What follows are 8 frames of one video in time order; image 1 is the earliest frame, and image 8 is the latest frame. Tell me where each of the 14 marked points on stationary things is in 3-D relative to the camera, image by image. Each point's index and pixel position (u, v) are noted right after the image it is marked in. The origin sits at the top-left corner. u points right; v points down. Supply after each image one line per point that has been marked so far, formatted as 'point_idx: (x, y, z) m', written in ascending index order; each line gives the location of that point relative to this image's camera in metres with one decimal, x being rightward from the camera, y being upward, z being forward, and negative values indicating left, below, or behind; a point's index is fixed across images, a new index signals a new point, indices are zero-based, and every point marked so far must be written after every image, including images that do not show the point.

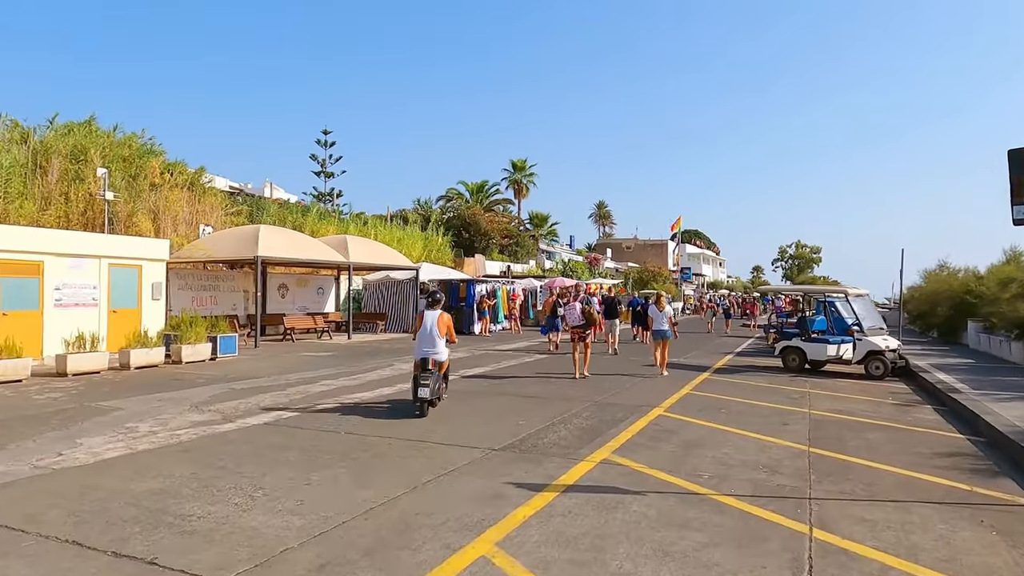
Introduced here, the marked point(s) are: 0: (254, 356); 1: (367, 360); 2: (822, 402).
0: (-6.5, -1.8, +17.9) m
1: (-3.7, -1.8, +18.1) m
2: (+4.9, -1.8, +11.2) m
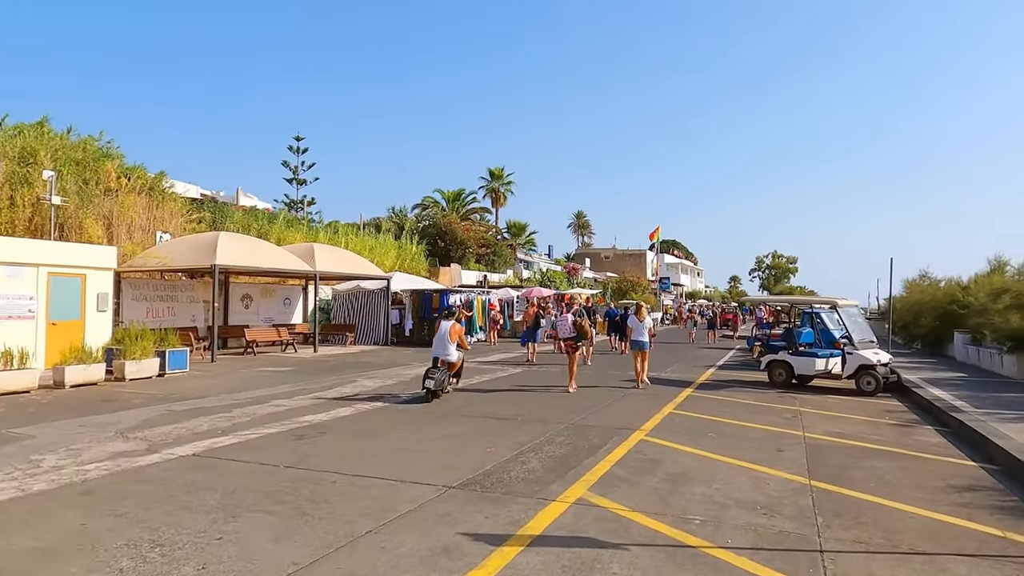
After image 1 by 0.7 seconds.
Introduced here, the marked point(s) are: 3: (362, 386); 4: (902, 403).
0: (-7.2, -2.0, +16.7) m
1: (-4.4, -2.1, +17.0) m
2: (+4.4, -2.0, +10.3) m
3: (-3.1, -2.0, +14.8) m
4: (+6.9, -2.0, +12.6) m
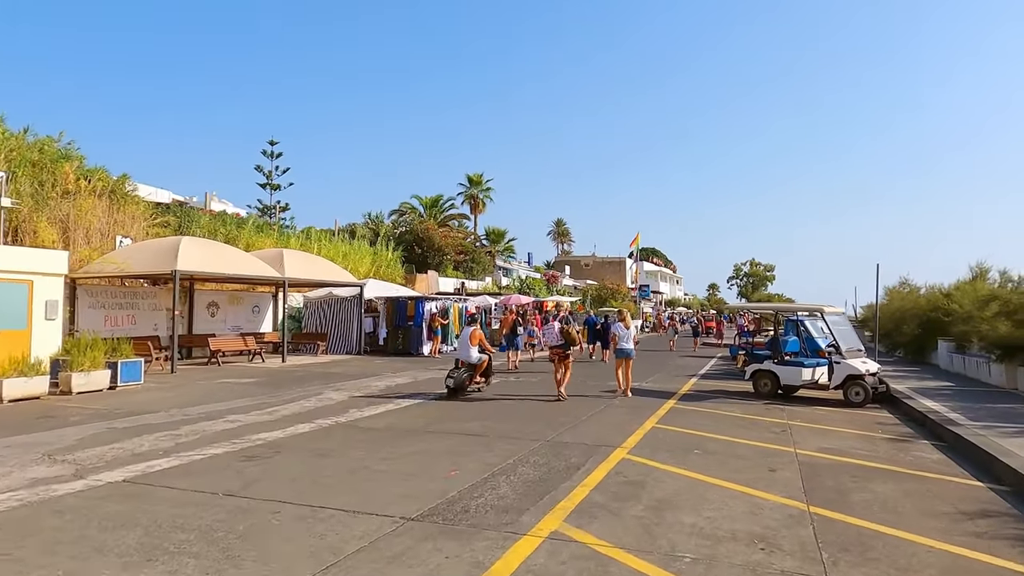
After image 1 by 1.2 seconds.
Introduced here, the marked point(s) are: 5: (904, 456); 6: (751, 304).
0: (-7.8, -2.2, +15.8) m
1: (-5.0, -2.2, +16.1) m
2: (+4.0, -2.1, +9.7) m
3: (-3.6, -2.2, +14.0) m
4: (+6.5, -2.2, +12.0) m
5: (+4.8, -2.1, +8.7) m
6: (+5.2, -0.4, +15.5) m
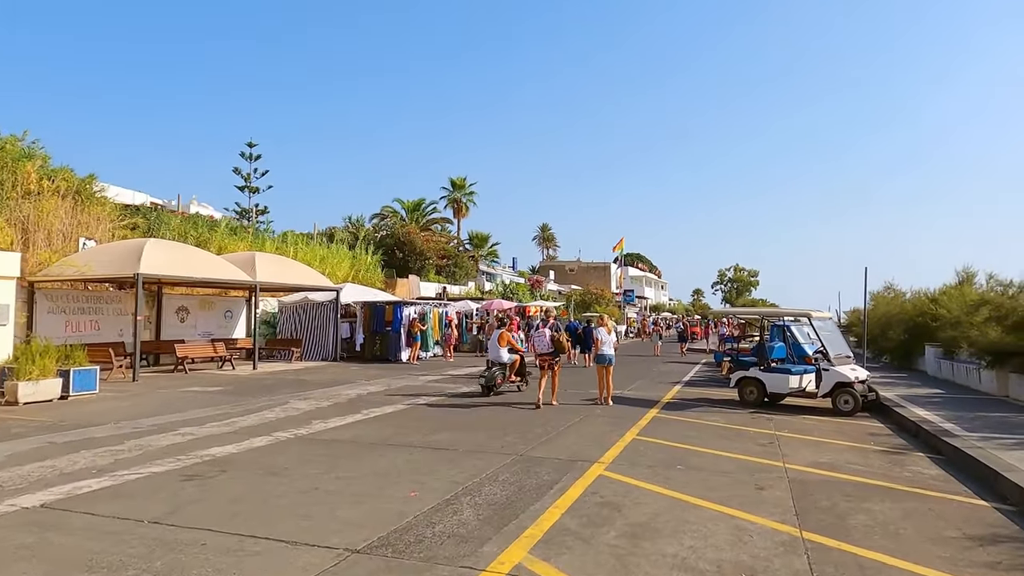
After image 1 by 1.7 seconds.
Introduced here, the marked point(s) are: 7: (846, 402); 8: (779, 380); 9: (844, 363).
0: (-8.3, -2.2, +15.0) m
1: (-5.5, -2.3, +15.4) m
2: (+3.7, -2.1, +9.1) m
3: (-4.1, -2.3, +13.2) m
4: (+6.1, -2.2, +11.5) m
5: (+4.4, -2.1, +8.1) m
6: (+4.7, -0.4, +14.9) m
7: (+6.0, -2.0, +12.8) m
8: (+5.0, -1.7, +13.4) m
9: (+6.2, -1.4, +13.3) m
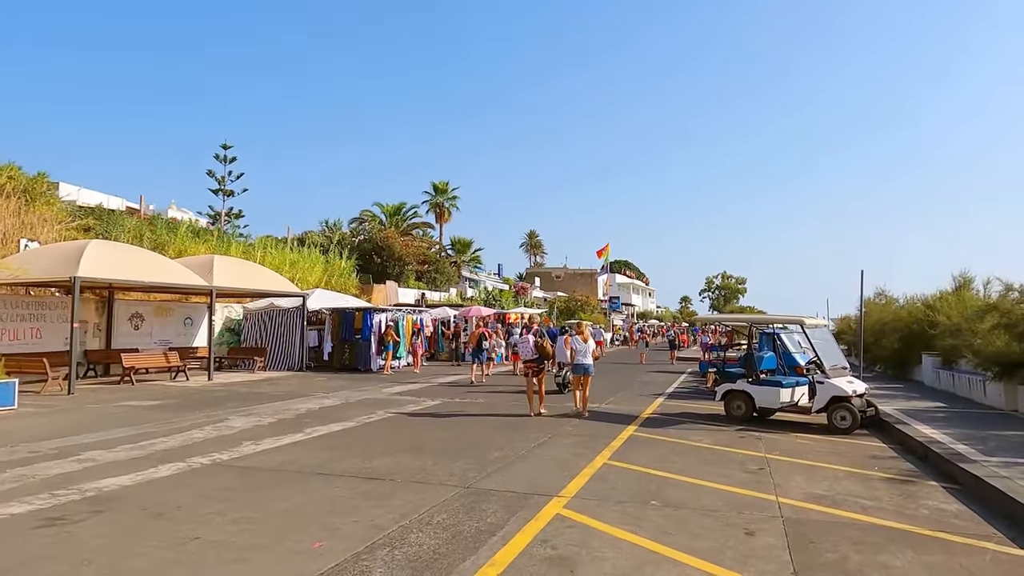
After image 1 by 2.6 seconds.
0: (-8.9, -2.3, +13.5) m
1: (-6.1, -2.4, +14.0) m
2: (+3.1, -2.1, +7.9) m
3: (-4.7, -2.3, +11.9) m
4: (+5.4, -2.3, +10.3) m
5: (+3.9, -2.1, +6.9) m
6: (+4.1, -0.5, +13.7) m
7: (+5.4, -2.1, +11.6) m
8: (+4.4, -1.8, +12.1) m
9: (+5.6, -1.5, +12.1) m
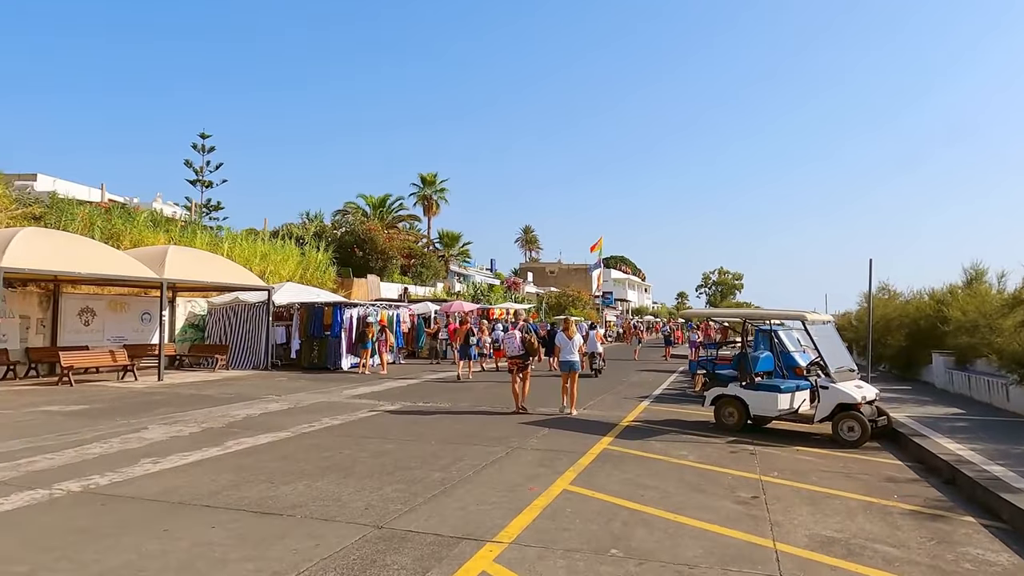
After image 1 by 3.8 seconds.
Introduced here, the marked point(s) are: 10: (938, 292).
0: (-9.5, -2.2, +11.9) m
1: (-6.8, -2.3, +12.4) m
2: (+2.5, -2.0, +6.3) m
3: (-5.3, -2.2, +10.3) m
4: (+4.8, -2.1, +8.7) m
5: (+3.3, -2.0, +5.3) m
6: (+3.4, -0.4, +12.1) m
7: (+4.8, -2.0, +10.0) m
8: (+3.8, -1.7, +10.5) m
9: (+5.0, -1.3, +10.5) m
10: (+11.7, -0.1, +19.4) m
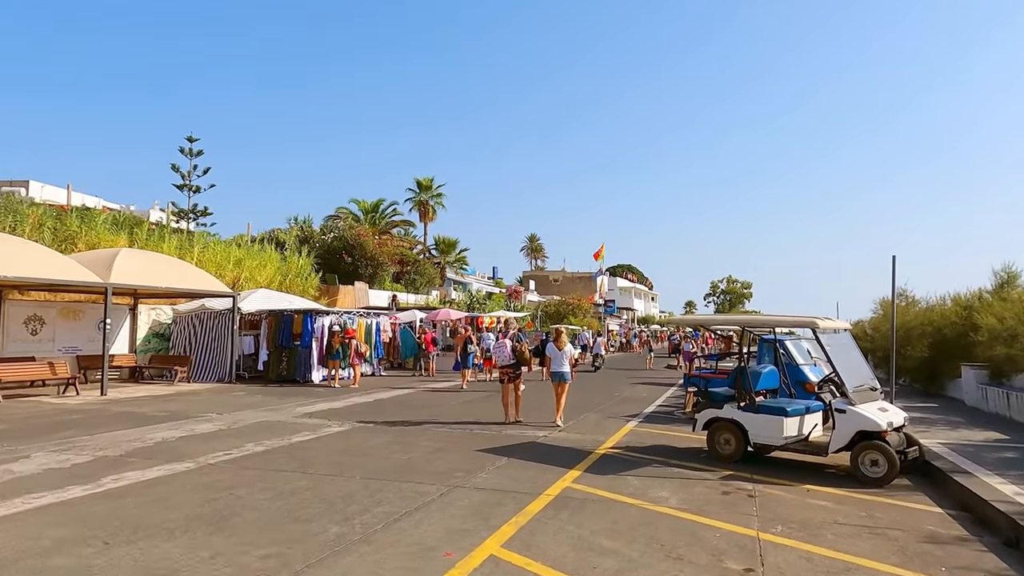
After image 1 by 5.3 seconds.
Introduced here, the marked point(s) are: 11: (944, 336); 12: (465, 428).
0: (-10.2, -2.2, +10.2) m
1: (-7.4, -2.3, +10.6) m
2: (+1.8, -2.0, +4.4) m
3: (-6.0, -2.2, +8.5) m
4: (+4.2, -2.1, +6.8) m
5: (+2.6, -1.9, +3.4) m
6: (+2.8, -0.4, +10.2) m
7: (+4.1, -2.0, +8.1) m
8: (+3.1, -1.7, +8.6) m
9: (+4.3, -1.3, +8.6) m
10: (+11.2, -0.2, +17.5) m
11: (+10.4, -1.2, +17.0) m
12: (-0.8, -2.4, +12.4) m
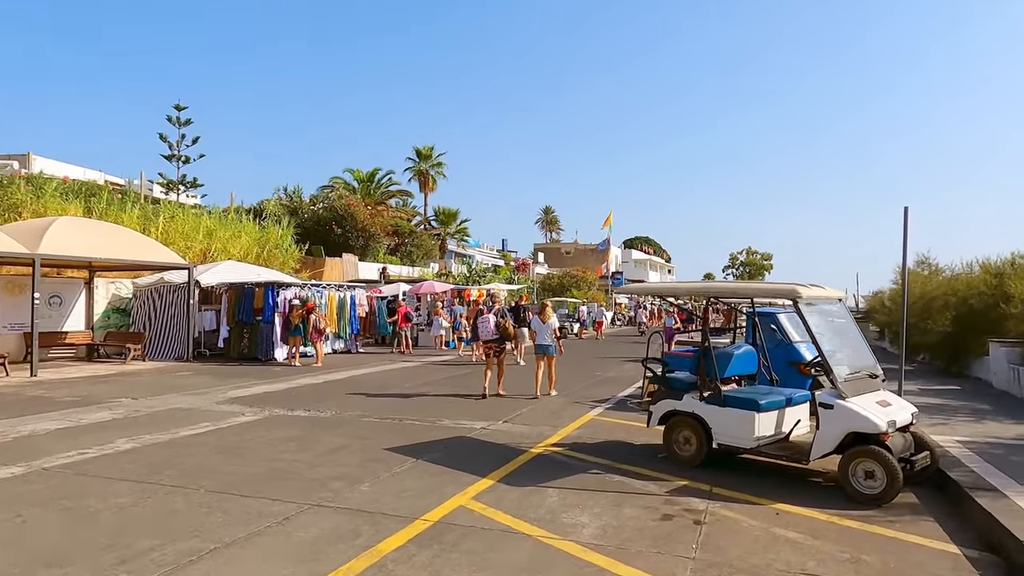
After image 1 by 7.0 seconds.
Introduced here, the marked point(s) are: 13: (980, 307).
0: (-11.1, -1.8, +8.7) m
1: (-8.3, -1.9, +9.0) m
2: (+0.7, -1.7, +2.6) m
3: (-7.0, -1.8, +6.9) m
4: (+3.1, -1.8, +4.9) m
5: (+1.4, -1.7, +1.6) m
6: (+1.9, 0.0, +8.3) m
7: (+3.1, -1.6, +6.2) m
8: (+2.1, -1.3, +6.8) m
9: (+3.3, -0.9, +6.7) m
10: (+10.4, +0.5, +15.3) m
11: (+9.6, -0.4, +14.9) m
12: (-1.7, -1.9, +10.7) m
13: (+9.6, -0.4, +14.6) m
